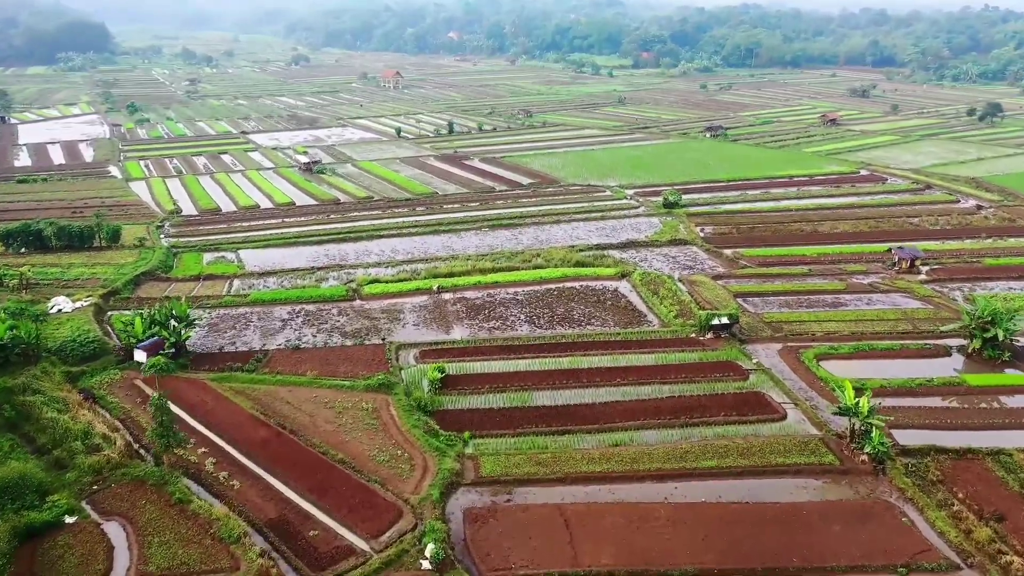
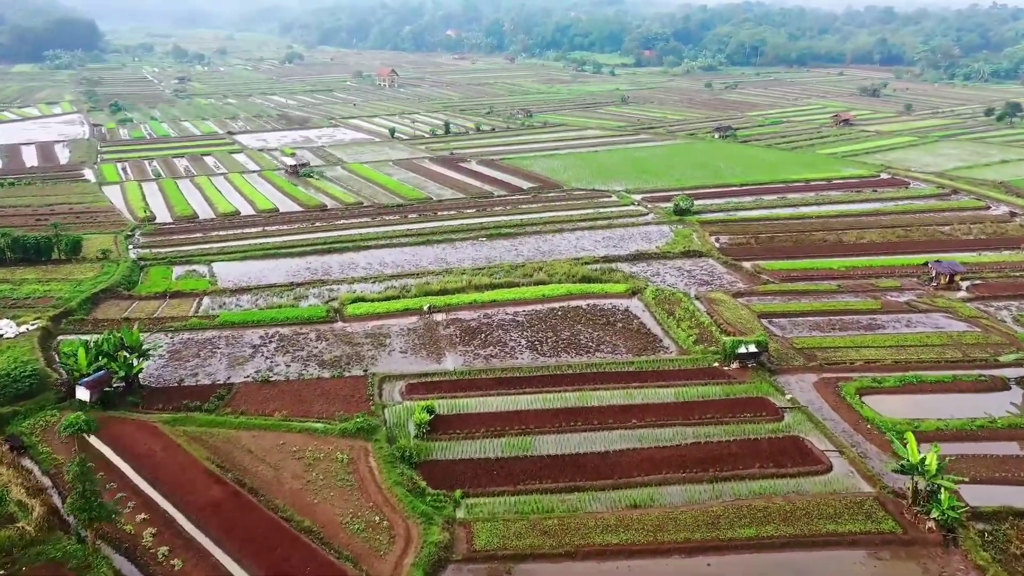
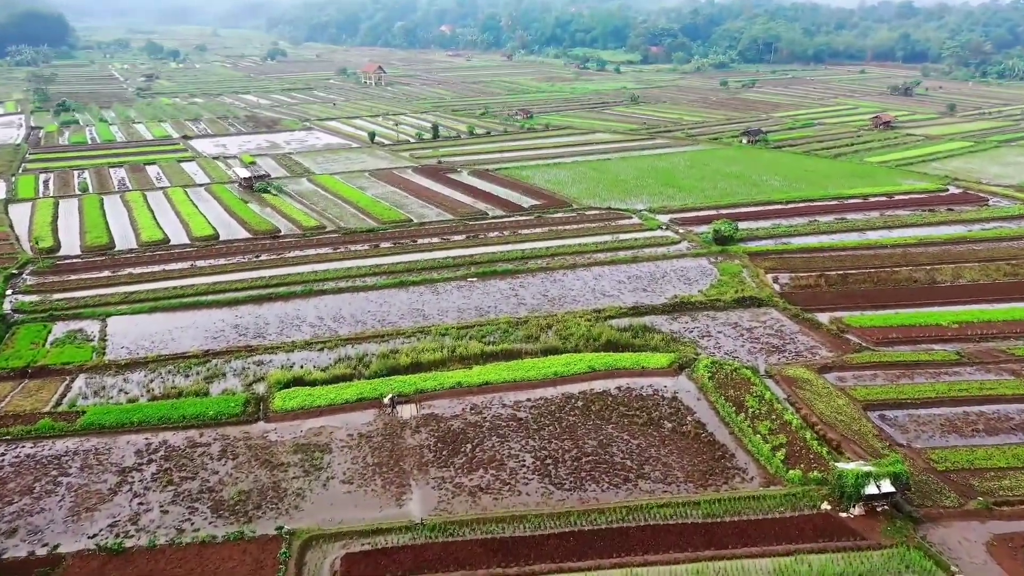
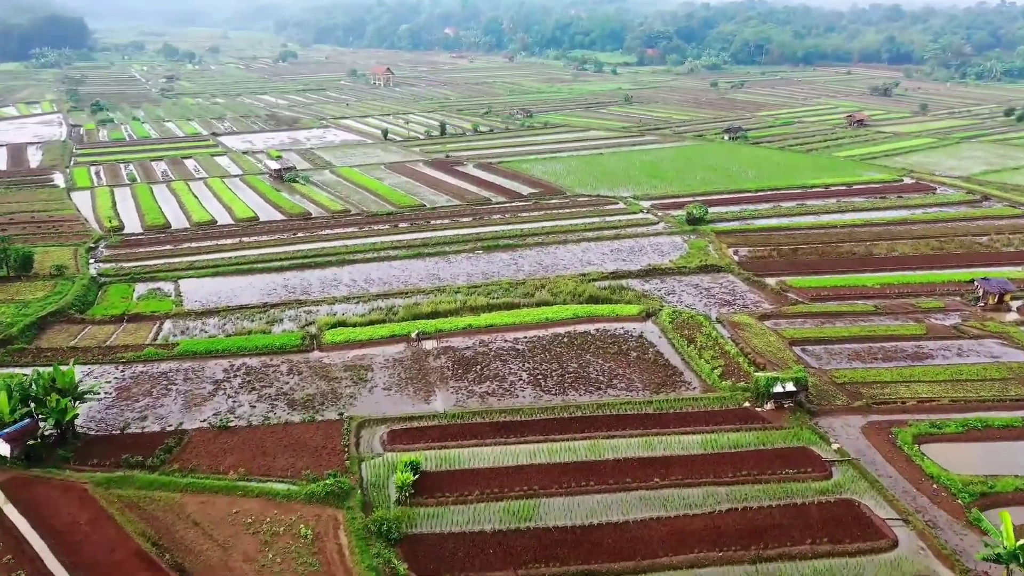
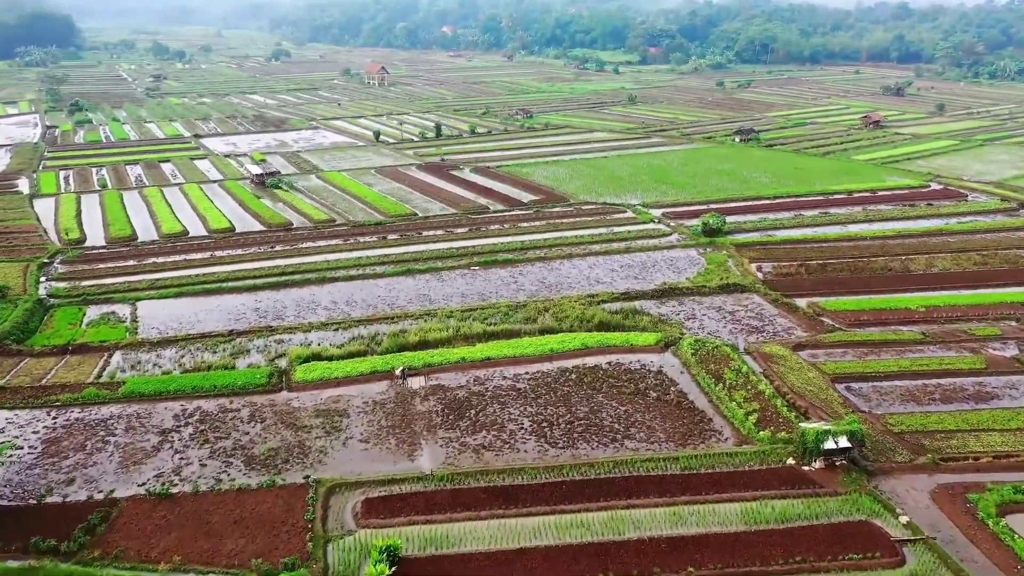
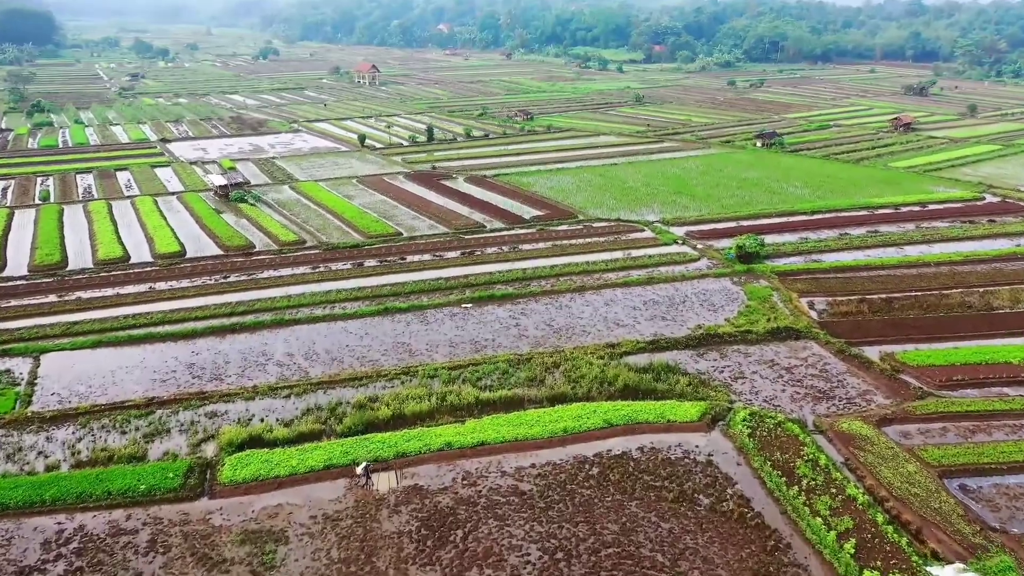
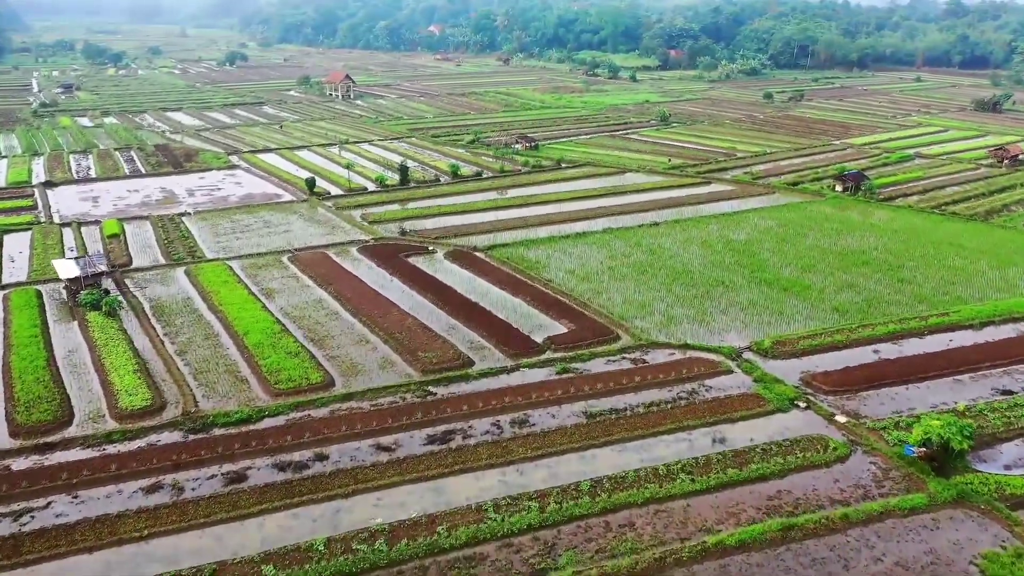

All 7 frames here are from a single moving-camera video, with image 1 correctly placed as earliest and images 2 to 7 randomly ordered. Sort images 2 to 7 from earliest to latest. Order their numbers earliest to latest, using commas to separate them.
2, 4, 5, 3, 6, 7
